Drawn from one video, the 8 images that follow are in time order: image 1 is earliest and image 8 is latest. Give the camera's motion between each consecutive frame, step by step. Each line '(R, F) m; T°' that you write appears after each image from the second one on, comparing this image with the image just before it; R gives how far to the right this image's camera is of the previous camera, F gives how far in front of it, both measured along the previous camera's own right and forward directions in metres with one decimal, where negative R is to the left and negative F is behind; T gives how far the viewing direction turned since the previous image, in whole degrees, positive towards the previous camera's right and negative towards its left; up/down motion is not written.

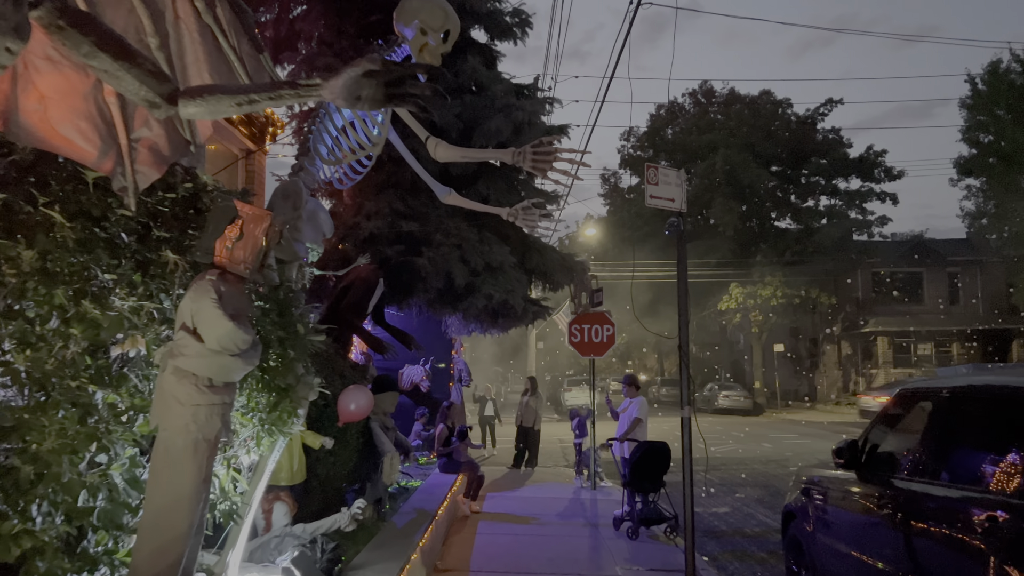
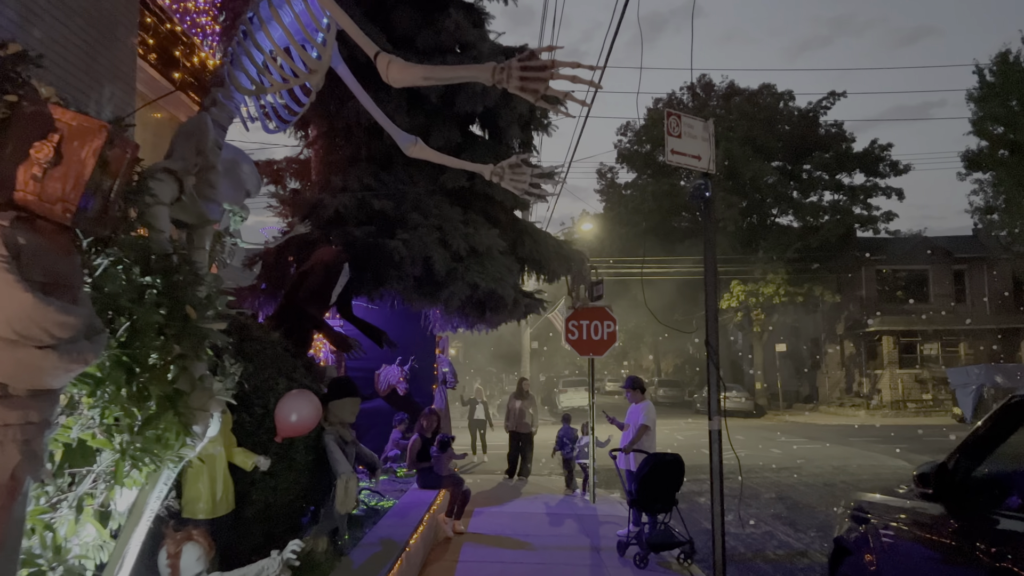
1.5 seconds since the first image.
(+0.1, +1.3) m; 0°
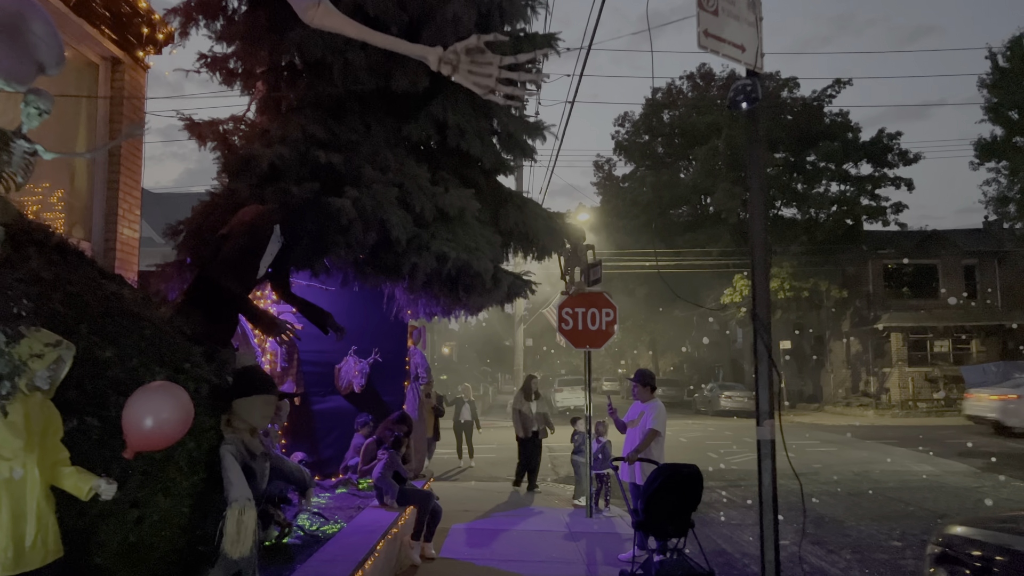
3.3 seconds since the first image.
(+0.1, +1.5) m; 0°
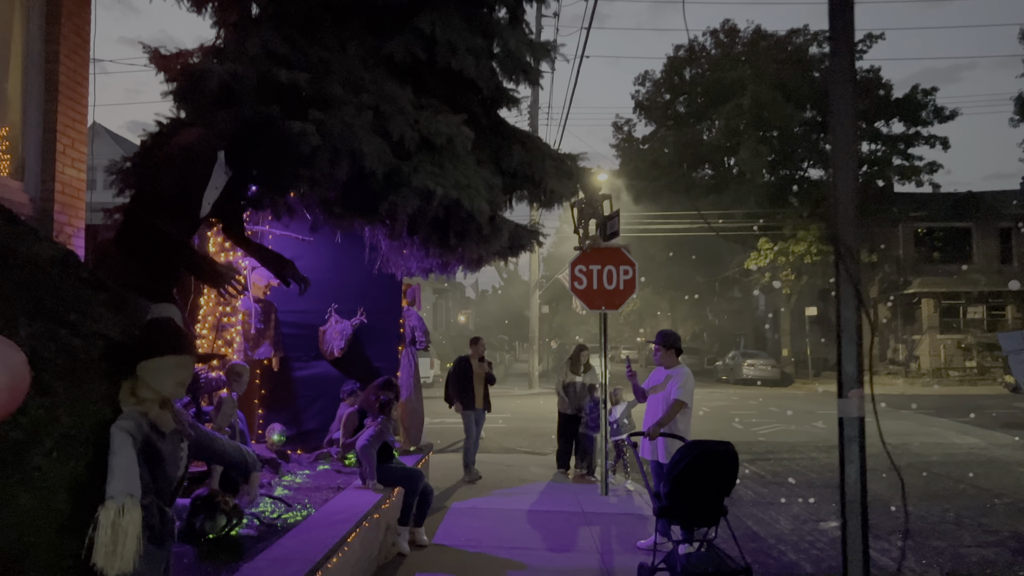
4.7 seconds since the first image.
(+0.1, +1.0) m; -1°
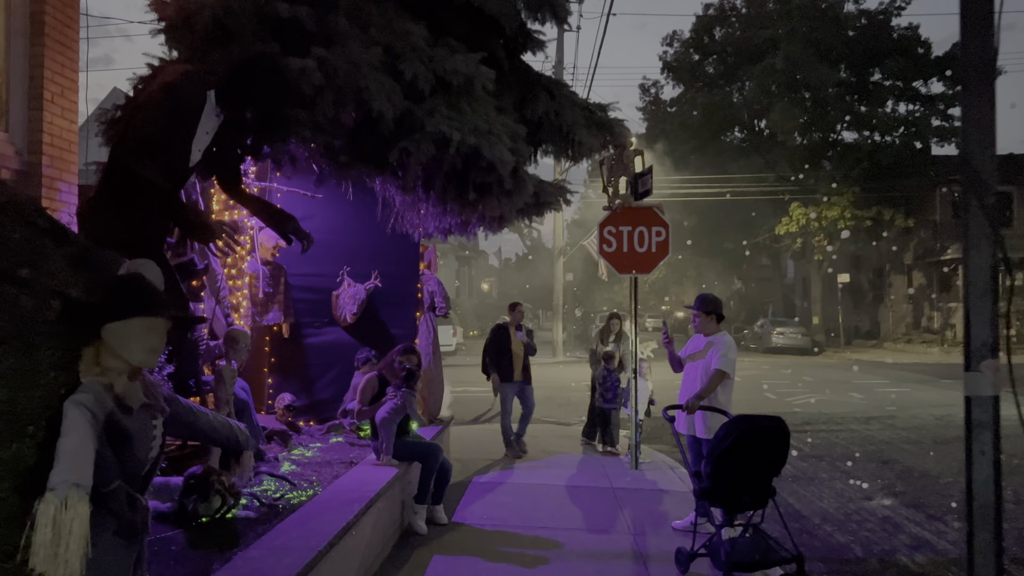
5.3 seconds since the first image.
(0.0, +0.5) m; -2°
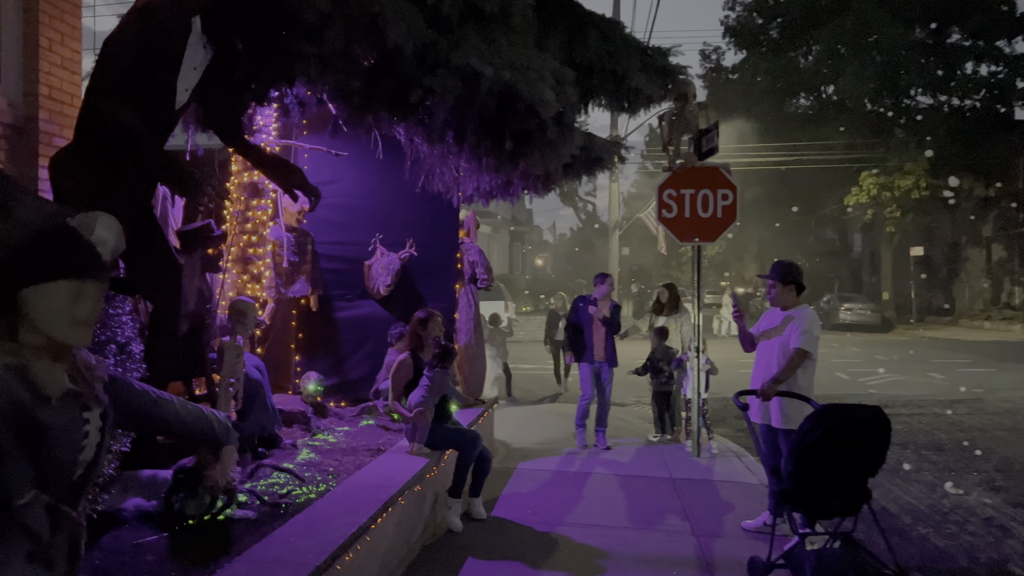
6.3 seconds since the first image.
(+0.1, +0.7) m; -4°
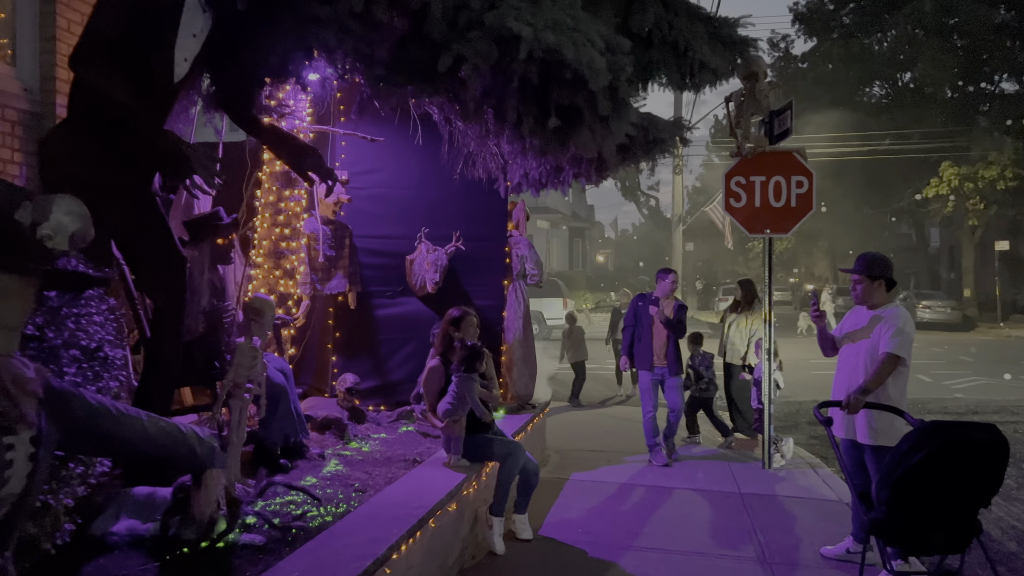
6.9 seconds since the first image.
(+0.1, +0.5) m; -4°
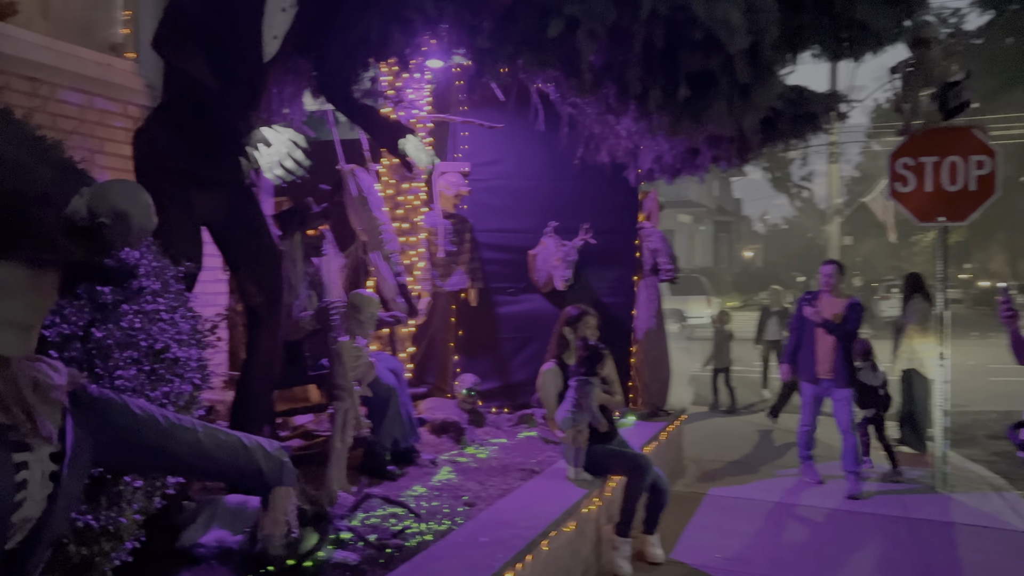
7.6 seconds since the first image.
(+0.1, +0.4) m; -10°
